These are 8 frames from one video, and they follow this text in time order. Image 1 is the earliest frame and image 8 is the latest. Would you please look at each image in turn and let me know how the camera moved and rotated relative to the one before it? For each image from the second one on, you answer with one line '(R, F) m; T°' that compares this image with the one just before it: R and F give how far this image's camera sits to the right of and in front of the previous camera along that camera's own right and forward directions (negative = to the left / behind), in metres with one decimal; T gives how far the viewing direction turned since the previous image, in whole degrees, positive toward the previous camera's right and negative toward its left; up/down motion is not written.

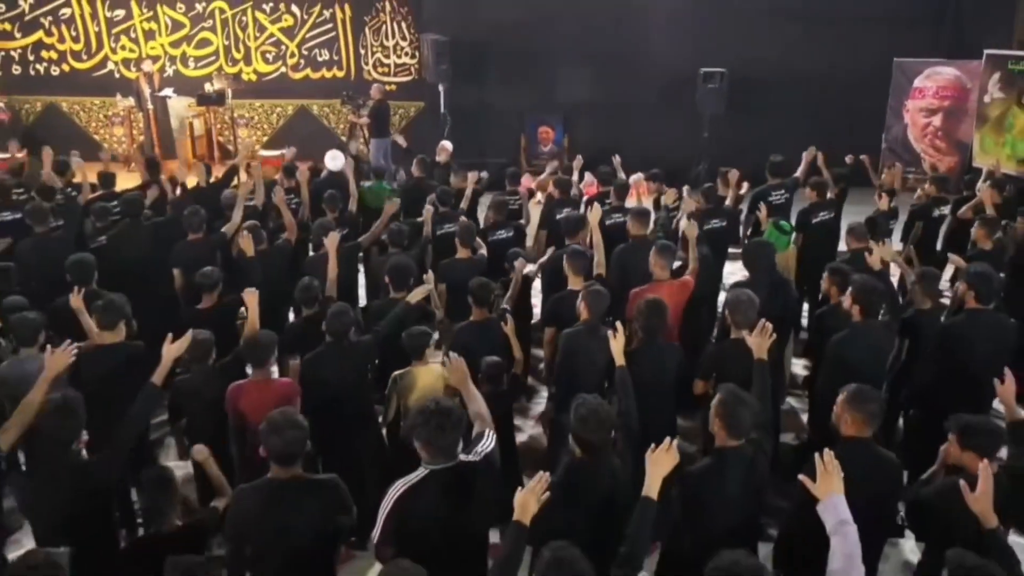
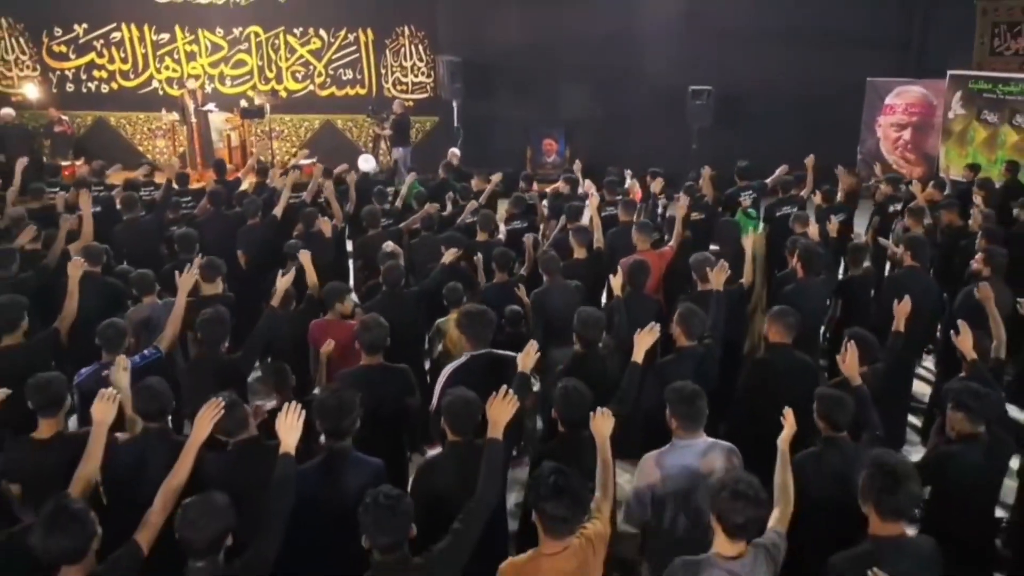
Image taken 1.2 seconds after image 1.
(-0.1, -1.1) m; 0°
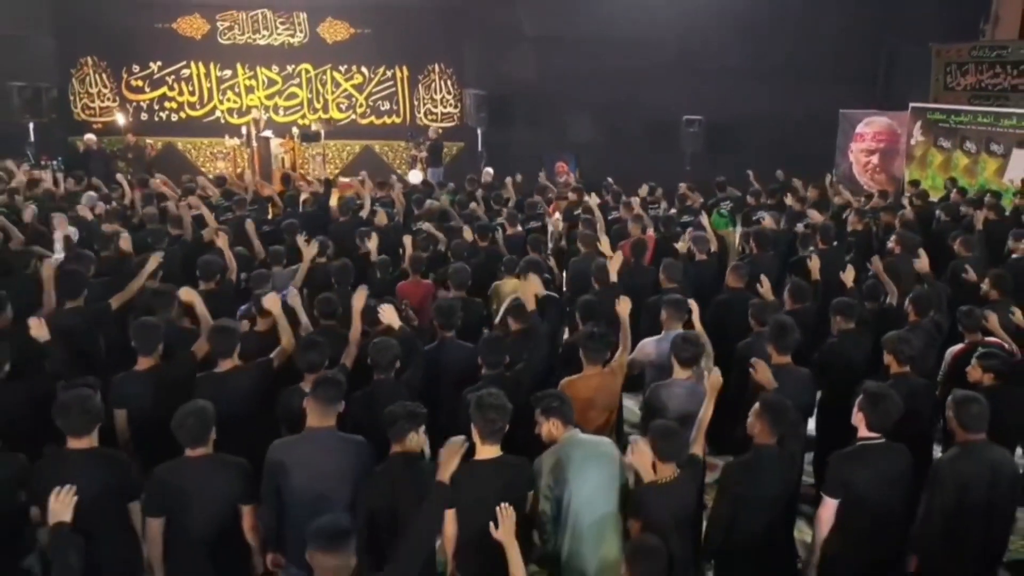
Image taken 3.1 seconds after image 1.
(-0.2, -1.7) m; 0°
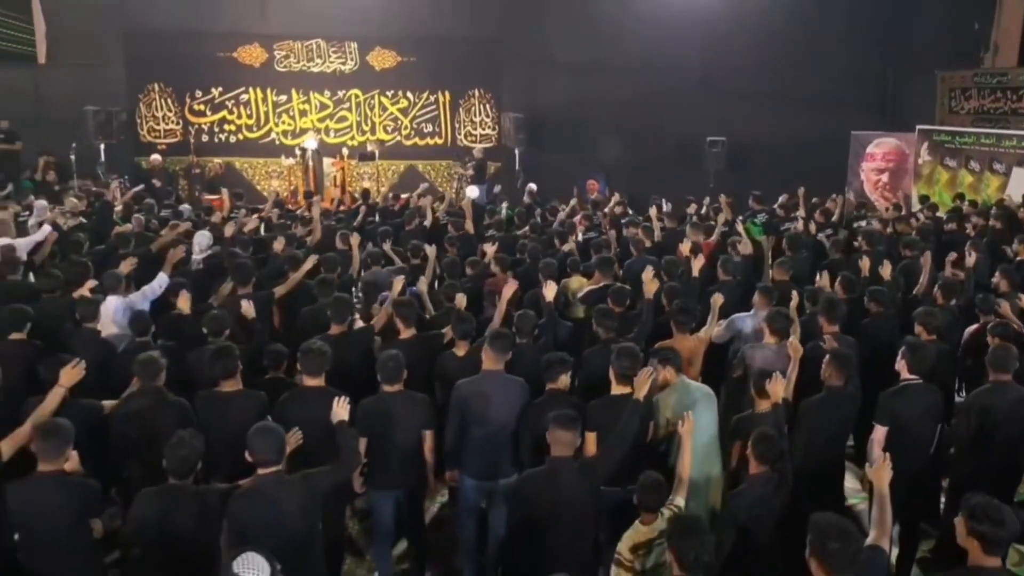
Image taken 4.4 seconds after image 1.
(-0.6, -1.0) m; 0°
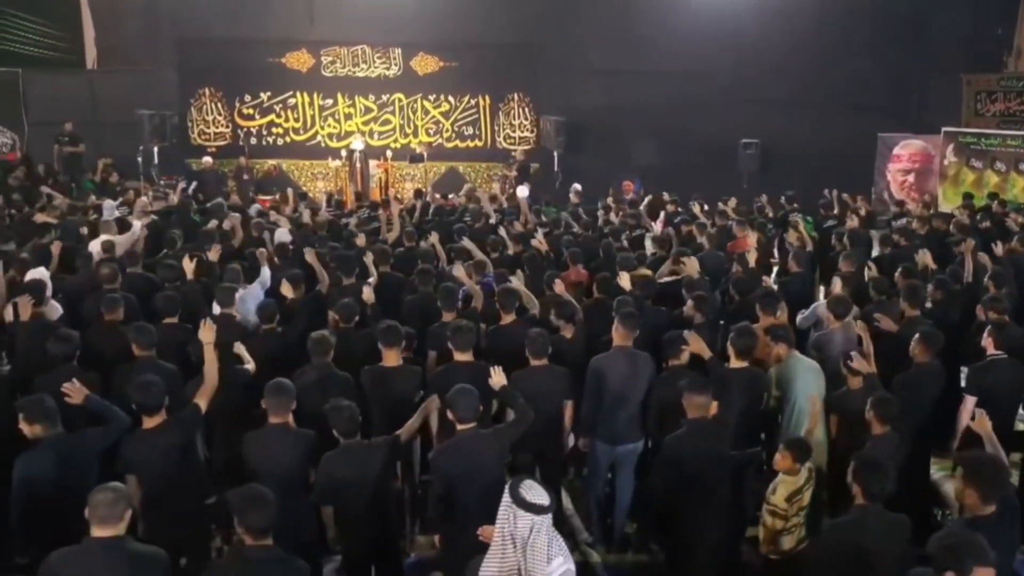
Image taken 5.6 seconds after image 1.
(-0.7, -0.5) m; 0°
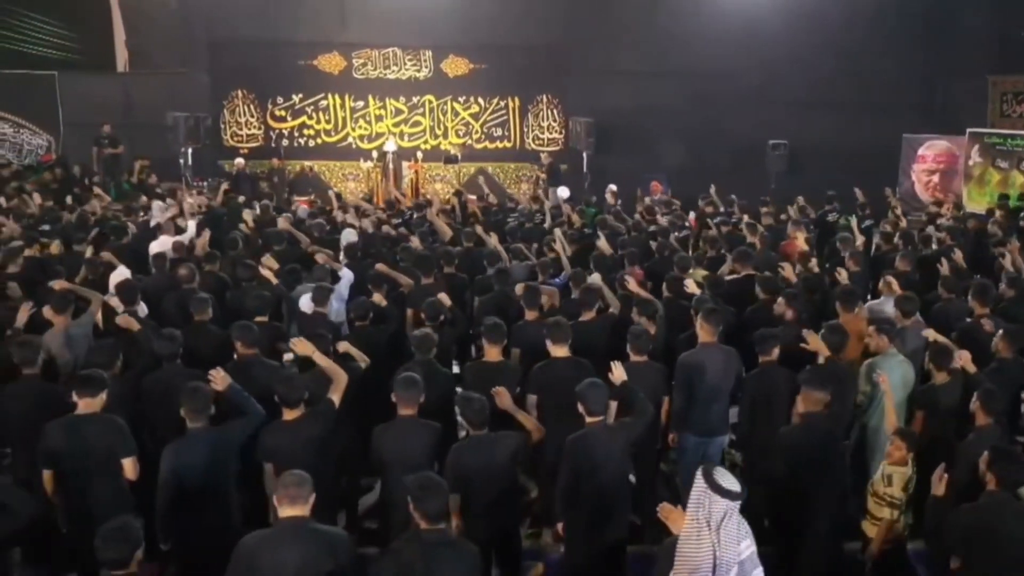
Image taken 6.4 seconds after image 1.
(-0.6, -0.1) m; 0°
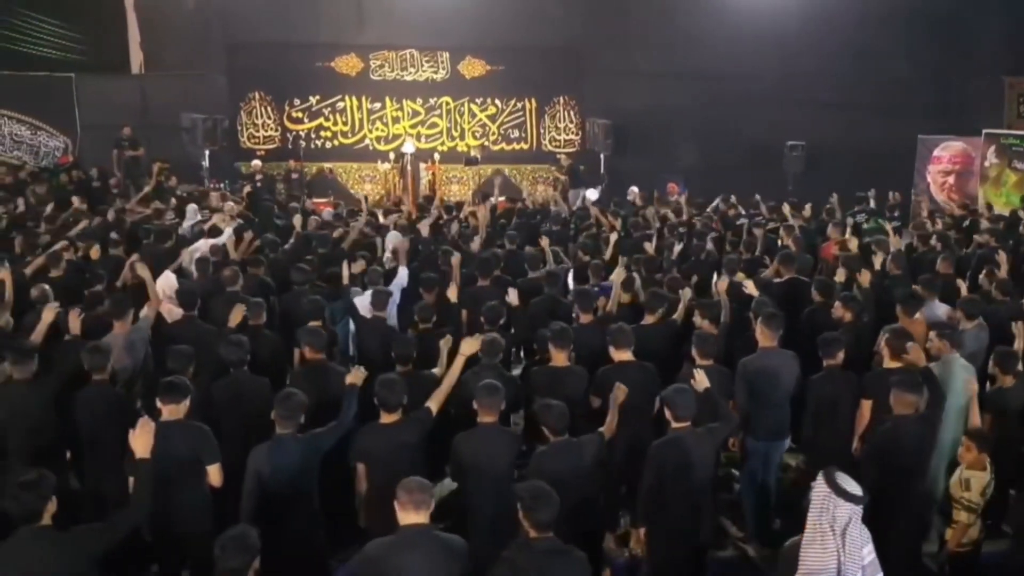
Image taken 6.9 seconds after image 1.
(-0.4, 0.0) m; 0°
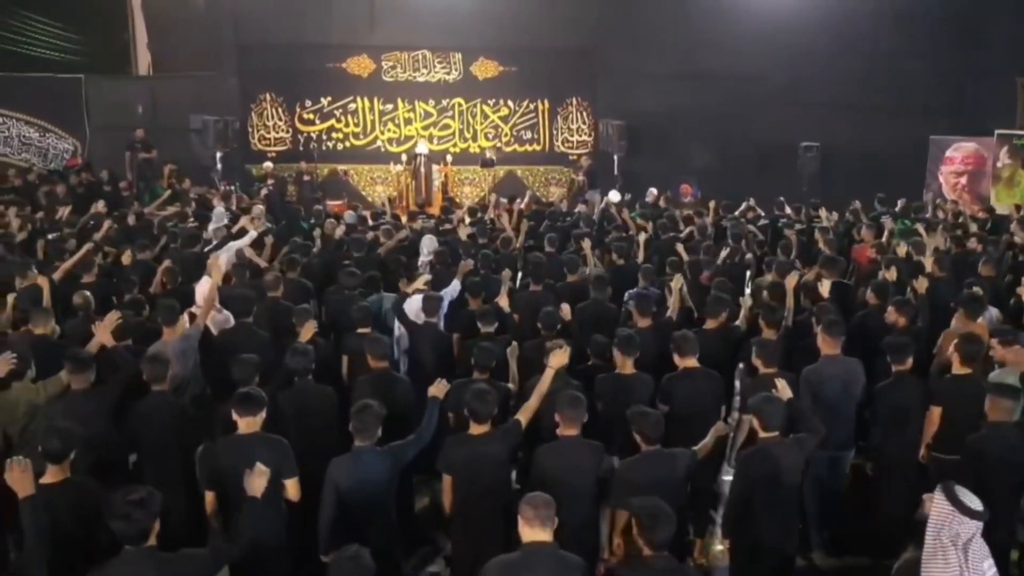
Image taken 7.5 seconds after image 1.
(-0.4, +0.1) m; +1°
